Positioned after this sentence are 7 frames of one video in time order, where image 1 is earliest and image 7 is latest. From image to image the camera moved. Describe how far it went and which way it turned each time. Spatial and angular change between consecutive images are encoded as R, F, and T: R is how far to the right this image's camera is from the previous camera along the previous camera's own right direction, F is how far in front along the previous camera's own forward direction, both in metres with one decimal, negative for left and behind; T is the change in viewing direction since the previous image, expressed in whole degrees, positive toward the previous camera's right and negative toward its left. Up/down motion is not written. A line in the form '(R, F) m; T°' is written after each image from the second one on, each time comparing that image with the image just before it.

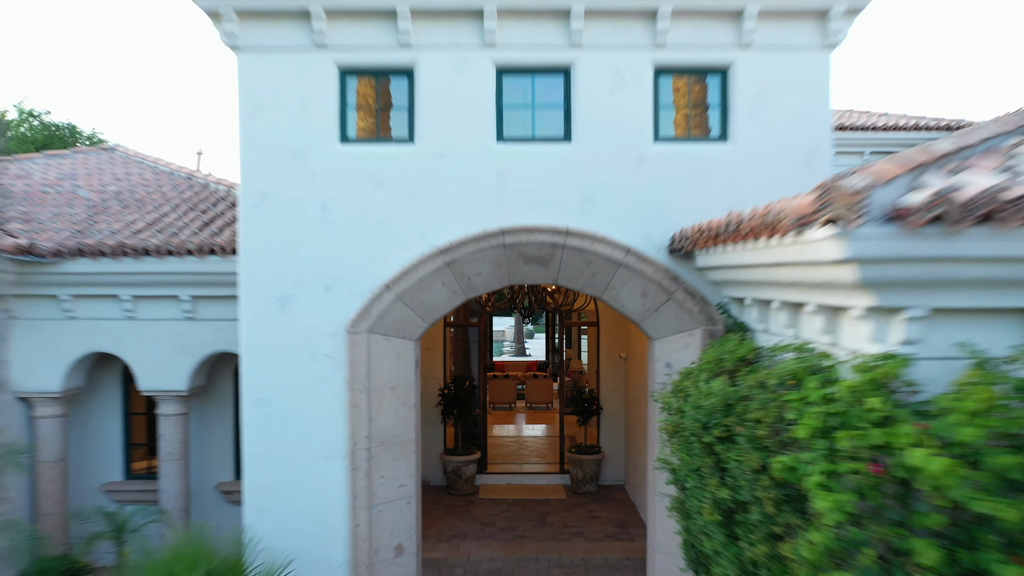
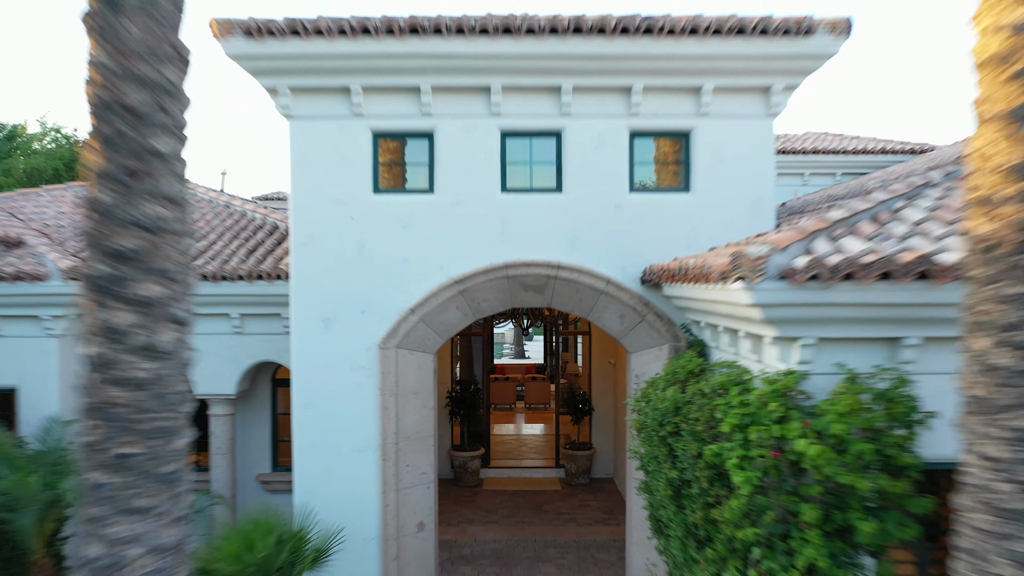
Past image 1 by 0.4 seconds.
(0.0, -1.2) m; 0°
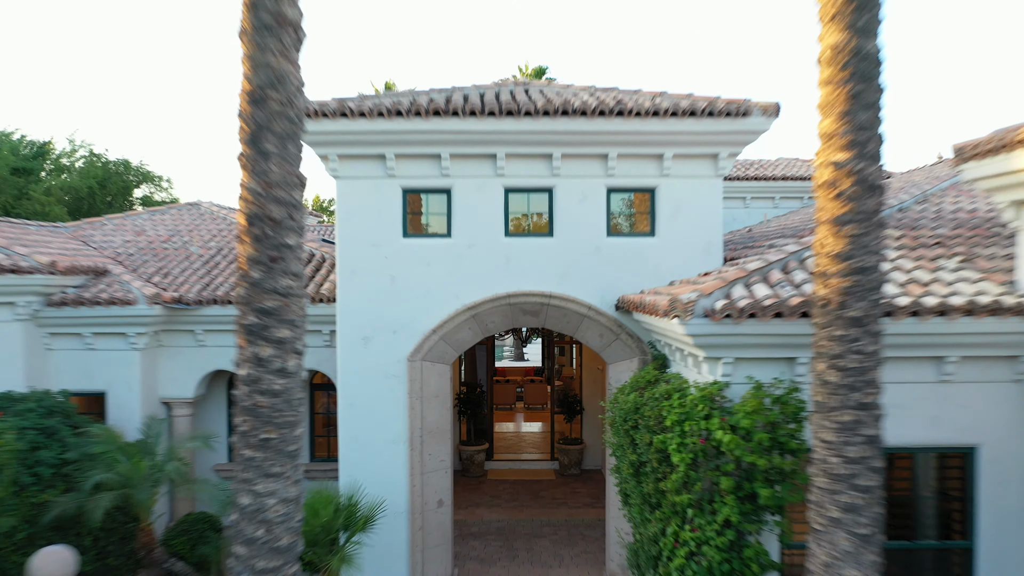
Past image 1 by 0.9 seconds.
(0.0, -1.7) m; 0°
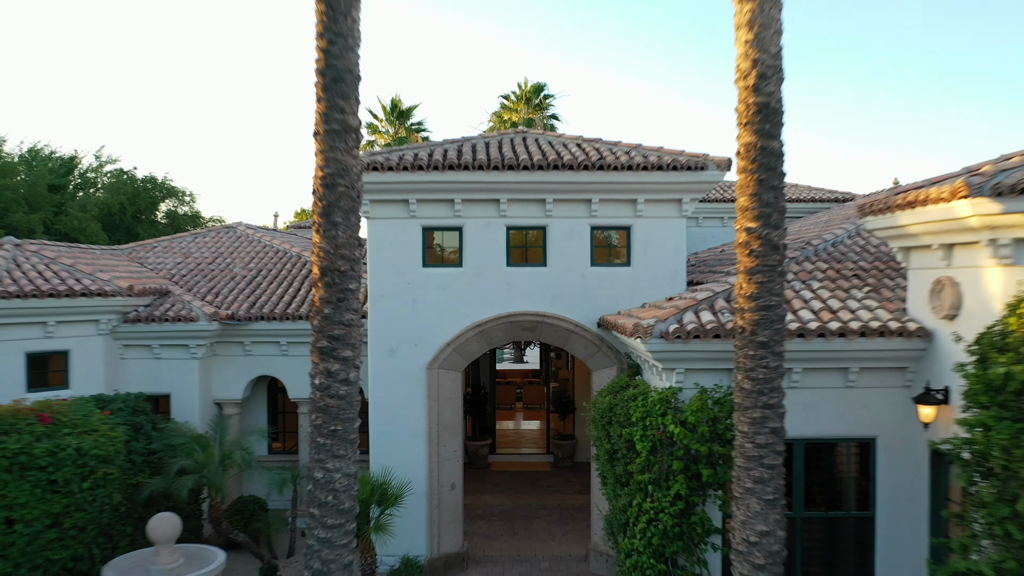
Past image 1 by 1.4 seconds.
(0.0, -1.8) m; 0°
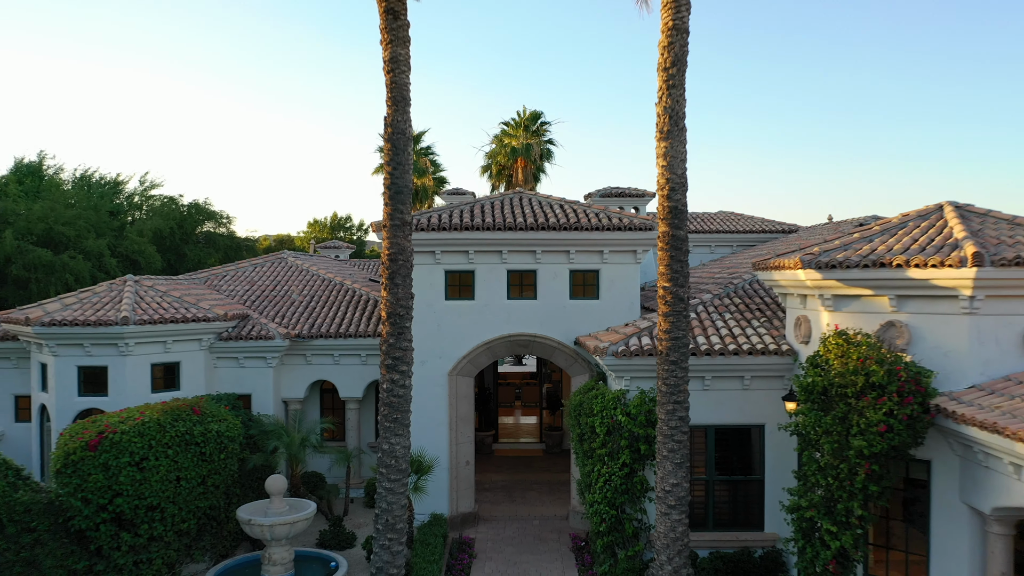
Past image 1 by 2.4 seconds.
(0.0, -3.6) m; 0°
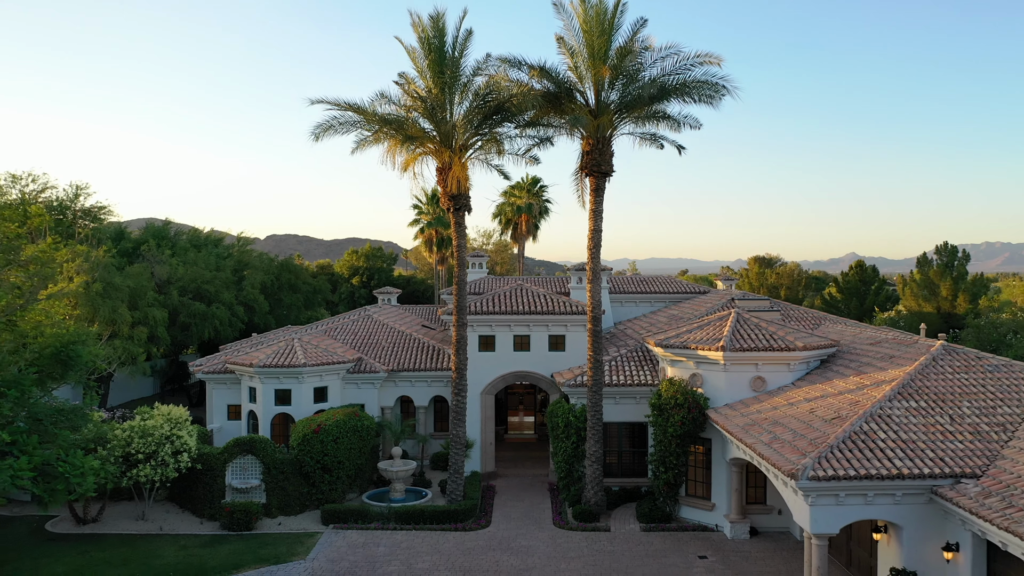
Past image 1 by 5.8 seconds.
(+0.1, -10.9) m; -1°
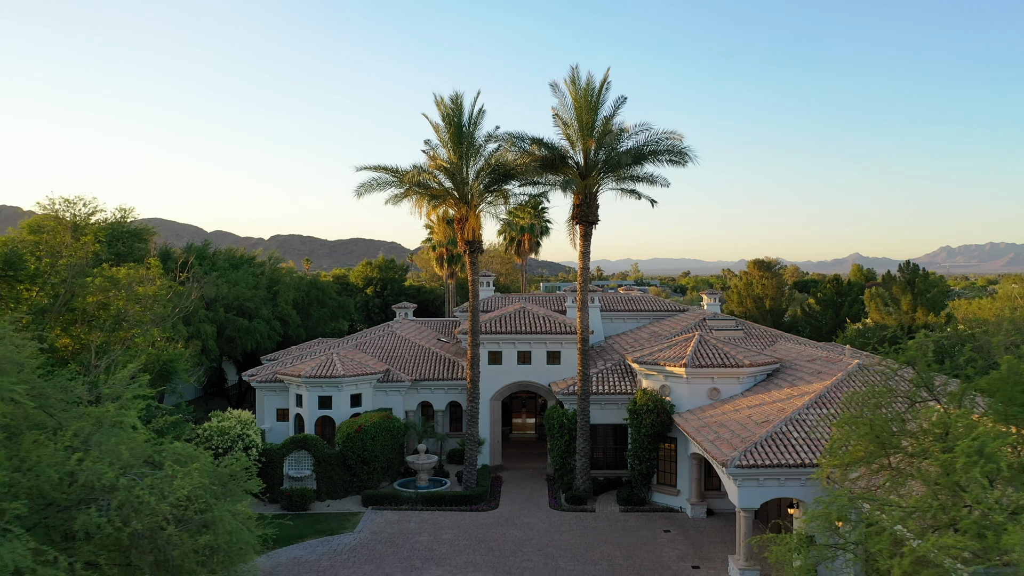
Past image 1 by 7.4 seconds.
(0.0, -4.9) m; 0°
